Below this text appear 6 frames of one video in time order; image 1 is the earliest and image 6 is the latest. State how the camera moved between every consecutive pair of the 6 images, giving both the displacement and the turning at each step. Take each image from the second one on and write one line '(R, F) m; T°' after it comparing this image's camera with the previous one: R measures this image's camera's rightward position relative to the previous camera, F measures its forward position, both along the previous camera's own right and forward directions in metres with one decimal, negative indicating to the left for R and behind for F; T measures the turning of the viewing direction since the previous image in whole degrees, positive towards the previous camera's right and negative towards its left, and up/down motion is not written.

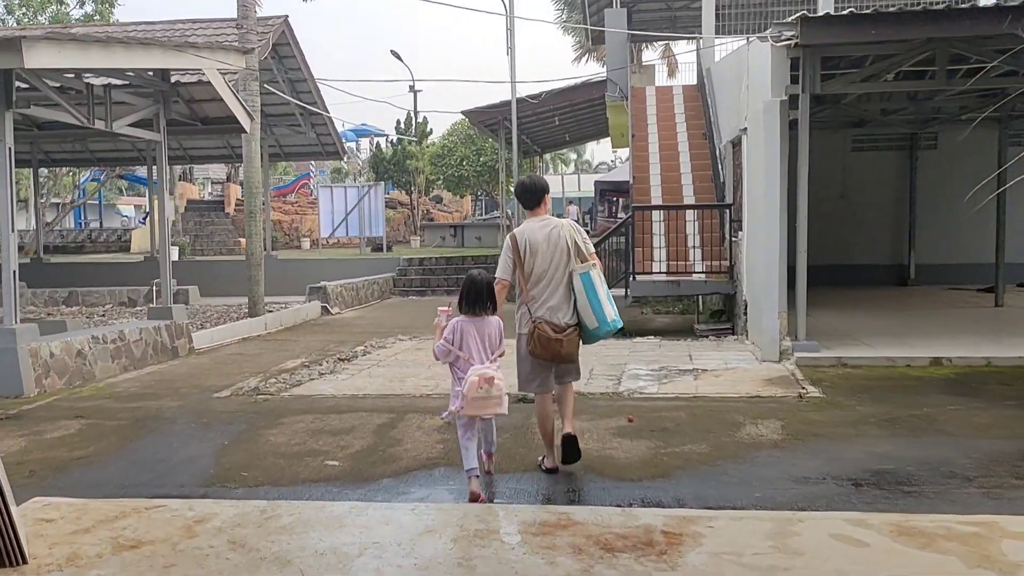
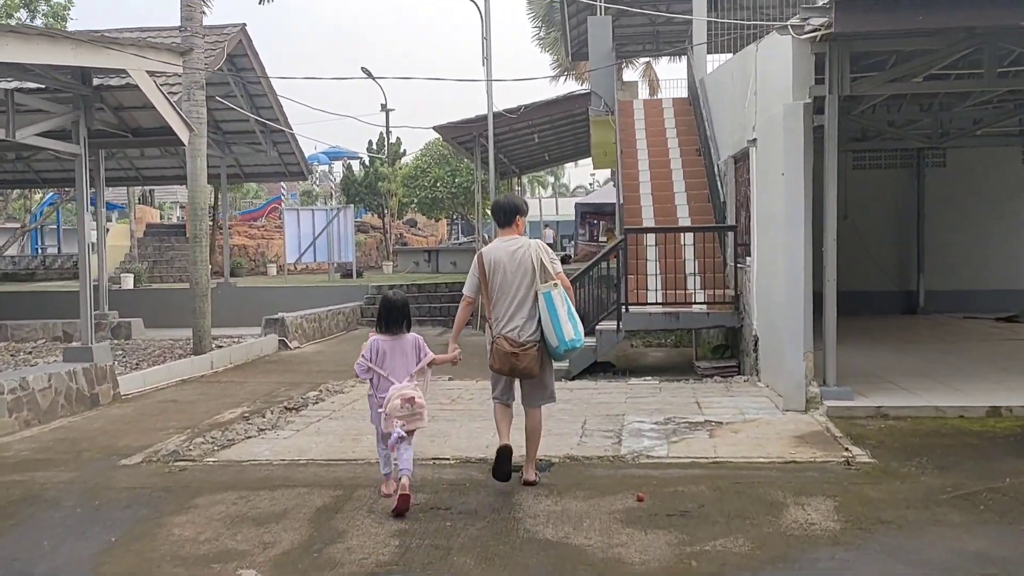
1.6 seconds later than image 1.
(0.0, +1.2) m; +1°
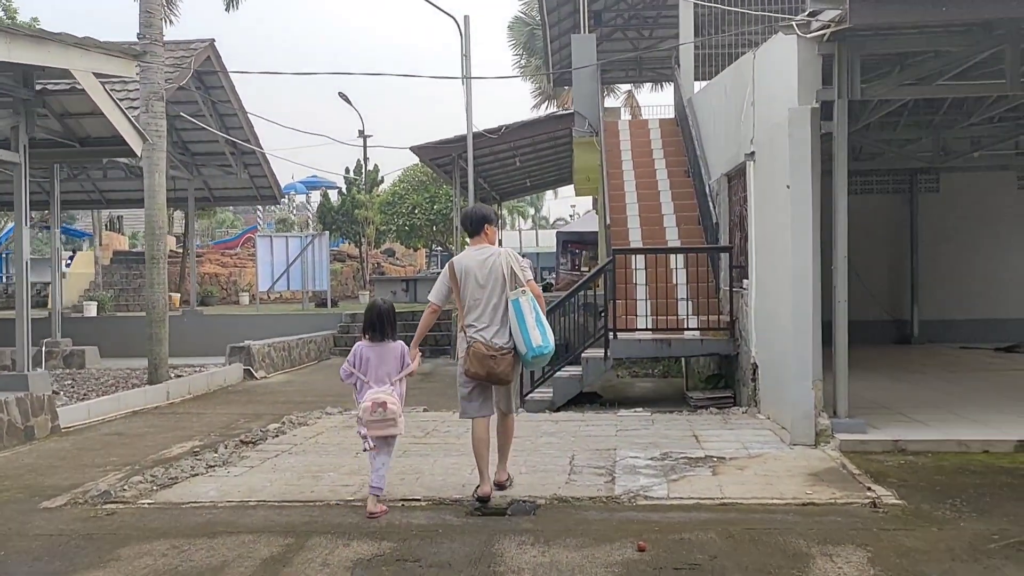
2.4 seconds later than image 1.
(0.0, +0.6) m; +1°
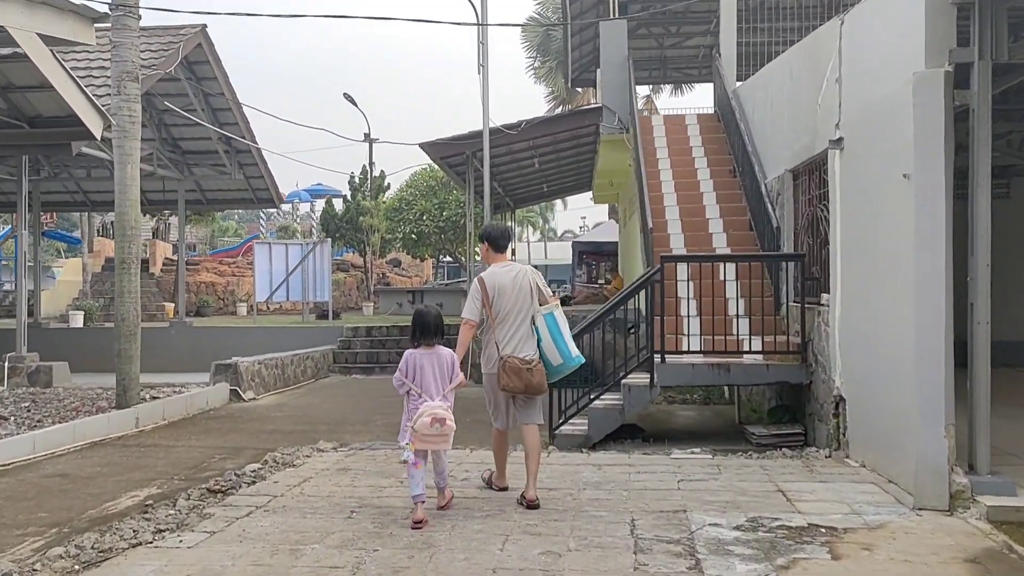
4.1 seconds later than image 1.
(-0.2, +1.3) m; 0°
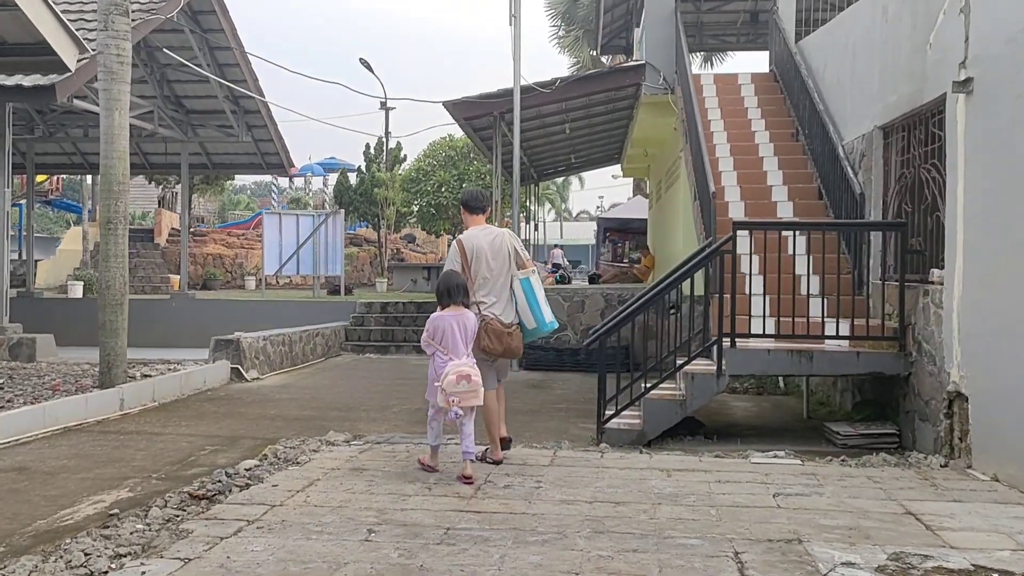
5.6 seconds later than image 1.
(-0.2, +1.0) m; -1°
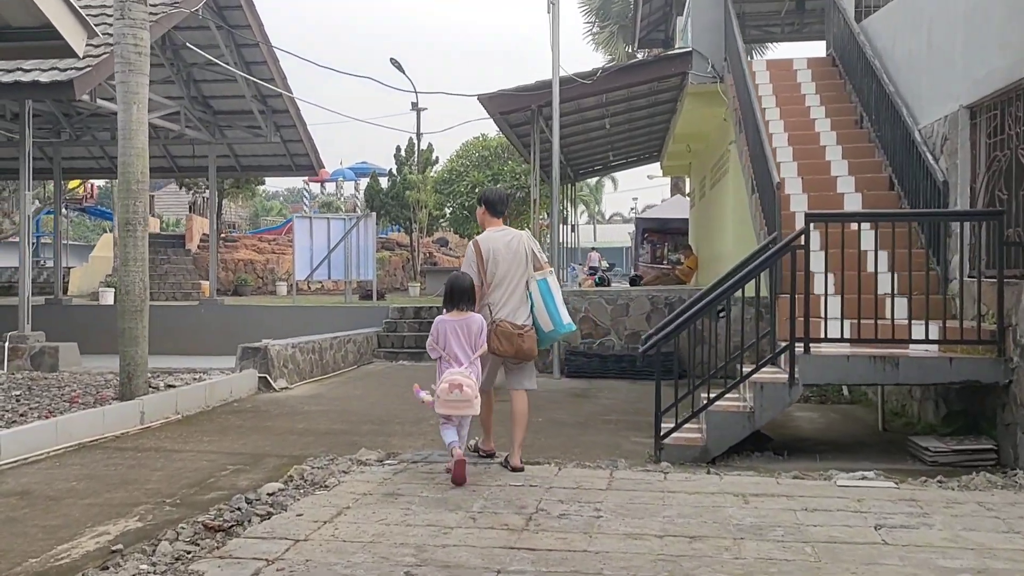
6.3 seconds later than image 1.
(-0.1, +0.5) m; -2°
